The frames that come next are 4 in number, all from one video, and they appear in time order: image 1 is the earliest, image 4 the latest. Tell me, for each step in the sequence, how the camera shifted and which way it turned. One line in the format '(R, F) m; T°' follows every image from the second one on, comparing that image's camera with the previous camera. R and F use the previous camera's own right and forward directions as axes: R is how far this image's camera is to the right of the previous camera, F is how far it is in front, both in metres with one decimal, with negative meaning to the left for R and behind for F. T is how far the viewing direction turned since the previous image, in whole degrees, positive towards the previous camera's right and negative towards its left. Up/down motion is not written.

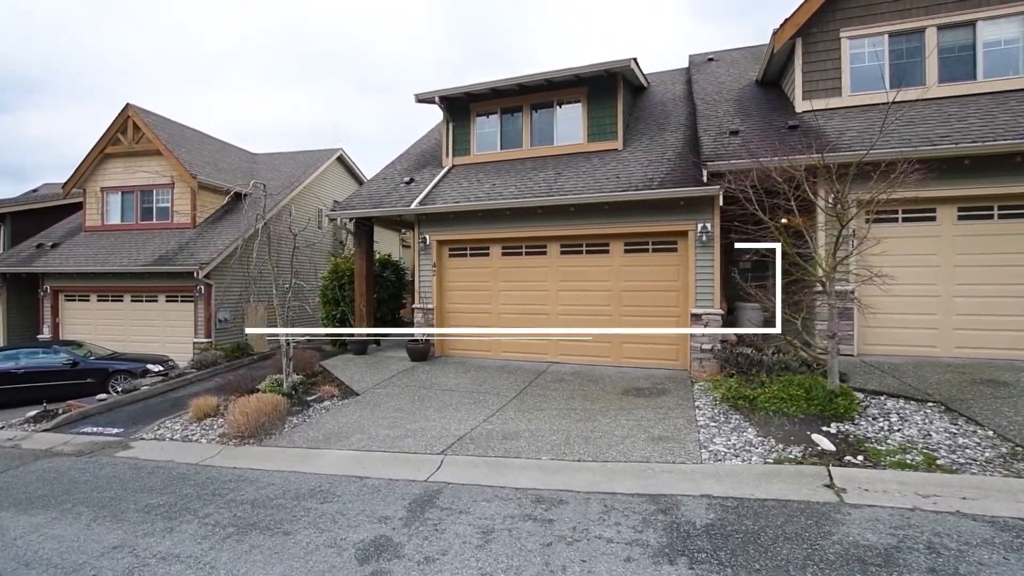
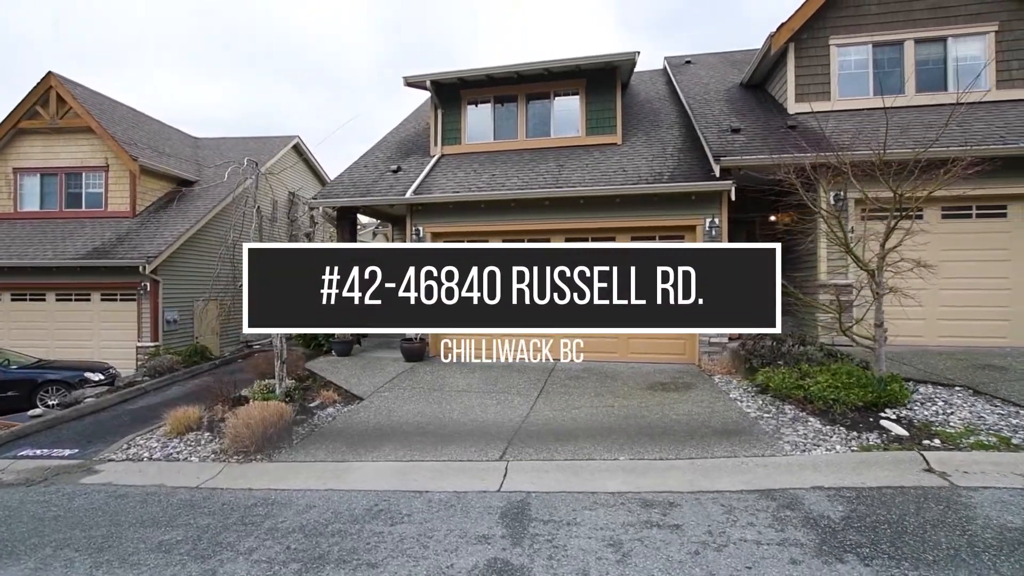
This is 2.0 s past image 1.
(-1.3, +0.5) m; +8°
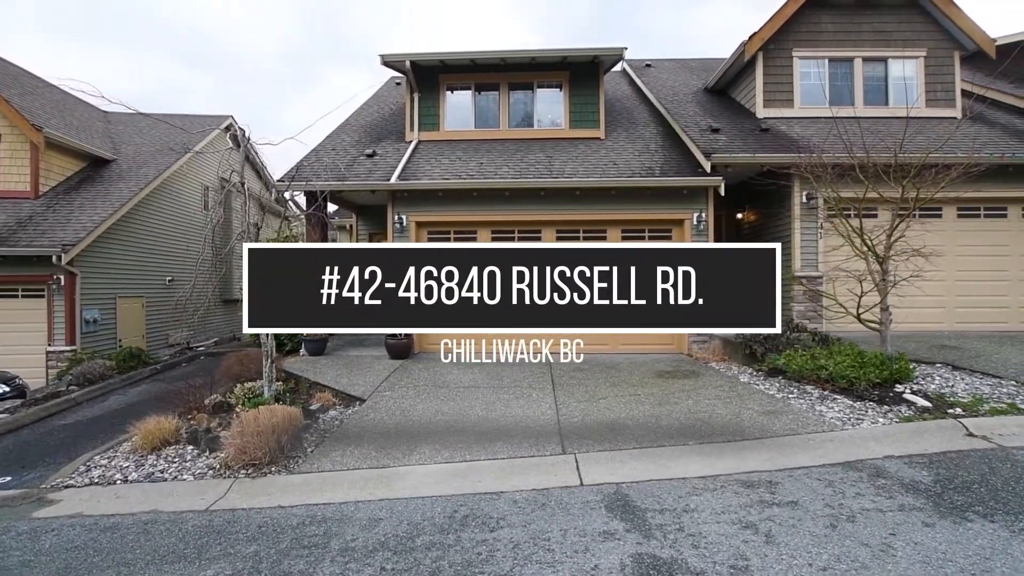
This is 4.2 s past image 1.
(-1.4, +0.4) m; +10°
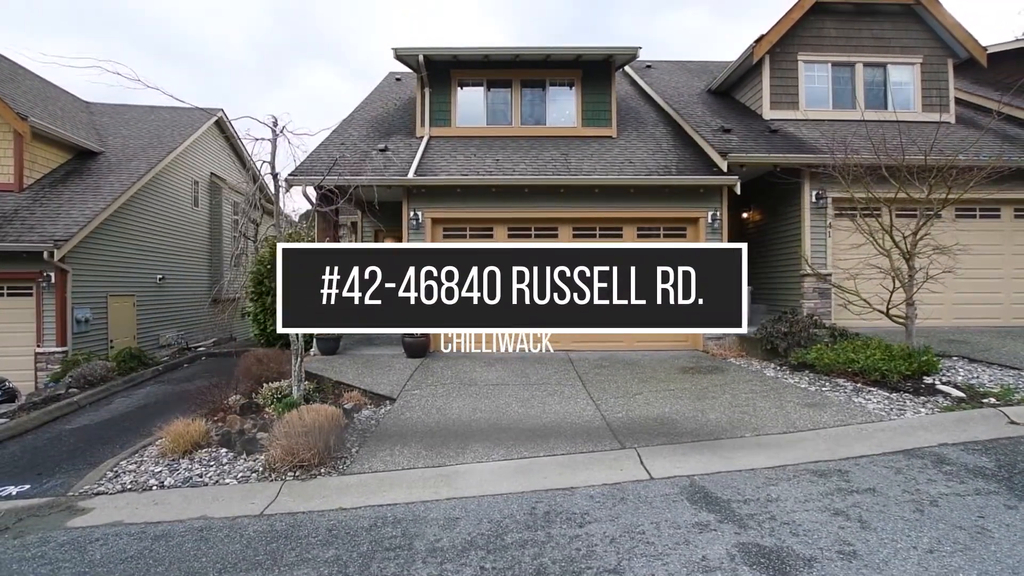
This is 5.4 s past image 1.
(-0.8, +0.1) m; +3°
